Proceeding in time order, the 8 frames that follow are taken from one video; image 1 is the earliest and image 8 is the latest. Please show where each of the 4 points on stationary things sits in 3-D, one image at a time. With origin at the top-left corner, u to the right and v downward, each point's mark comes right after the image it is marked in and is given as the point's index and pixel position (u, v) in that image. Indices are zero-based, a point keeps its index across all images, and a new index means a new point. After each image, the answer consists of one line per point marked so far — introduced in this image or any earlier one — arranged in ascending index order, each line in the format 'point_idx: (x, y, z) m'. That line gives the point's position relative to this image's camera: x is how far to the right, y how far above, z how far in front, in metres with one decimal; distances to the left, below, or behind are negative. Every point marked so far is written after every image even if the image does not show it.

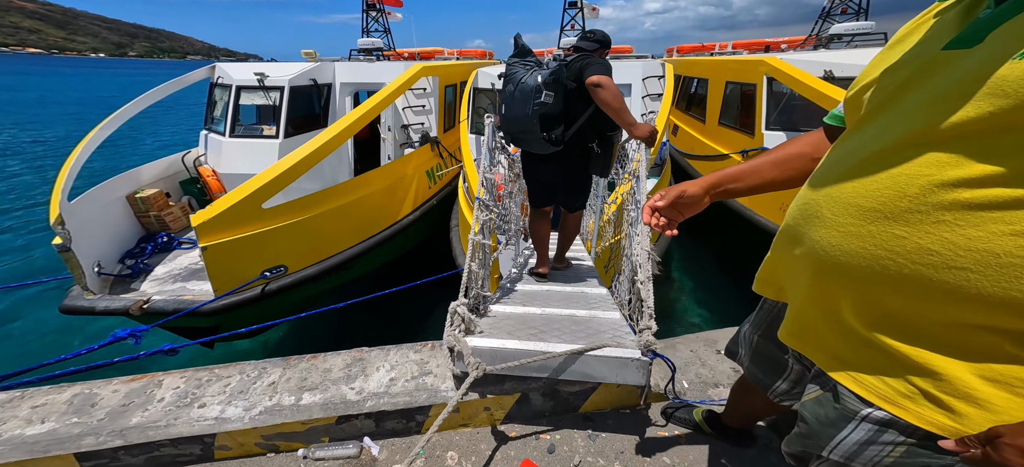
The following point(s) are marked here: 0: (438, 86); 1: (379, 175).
0: (-1.2, +2.5, +6.7) m
1: (-1.9, +0.7, +5.3) m
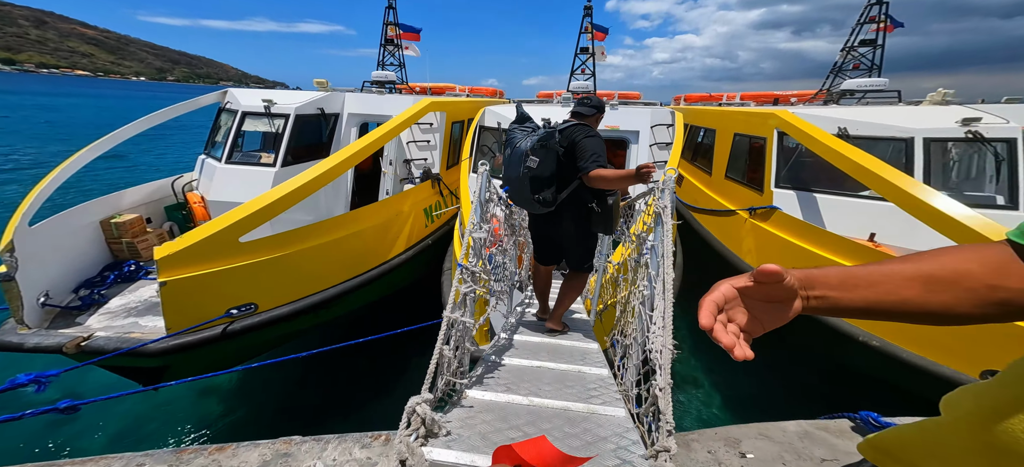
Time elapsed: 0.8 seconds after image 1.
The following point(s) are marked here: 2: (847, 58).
0: (-1.1, +1.8, +6.6) m
1: (-1.9, +0.2, +5.1) m
2: (+5.9, +3.0, +6.9) m
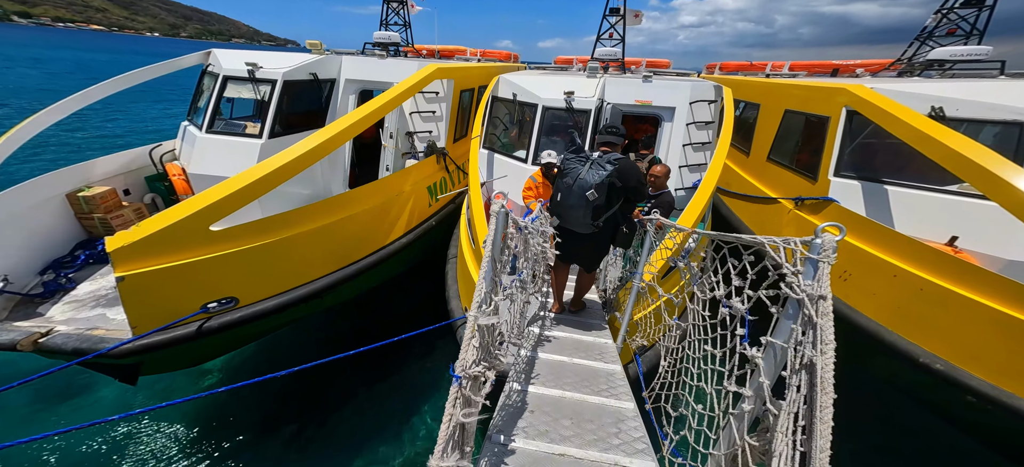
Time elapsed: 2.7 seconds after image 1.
0: (-0.9, +2.1, +5.9) m
1: (-1.8, +0.4, +4.5) m
2: (+6.2, +3.1, +5.9) m
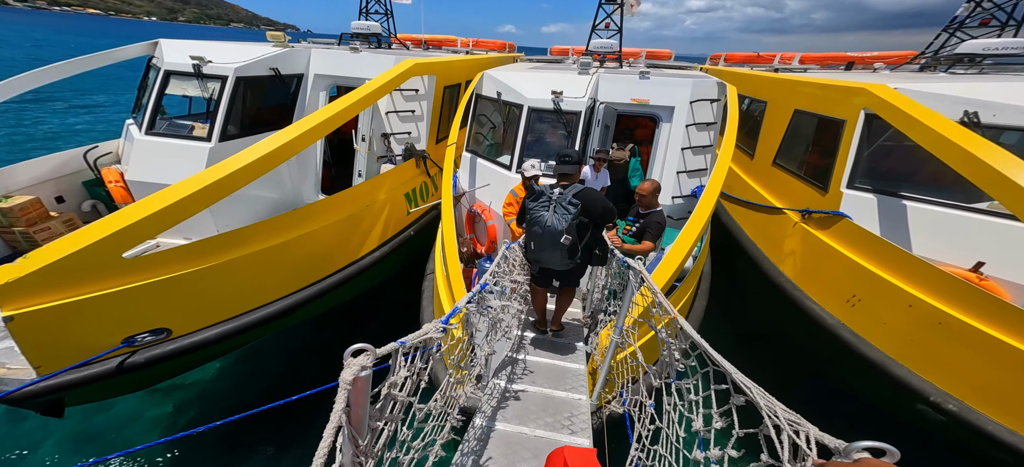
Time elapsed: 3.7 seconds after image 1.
0: (-1.0, +2.0, +5.5) m
1: (-2.0, +0.2, +4.1) m
2: (+6.0, +2.9, +5.4) m
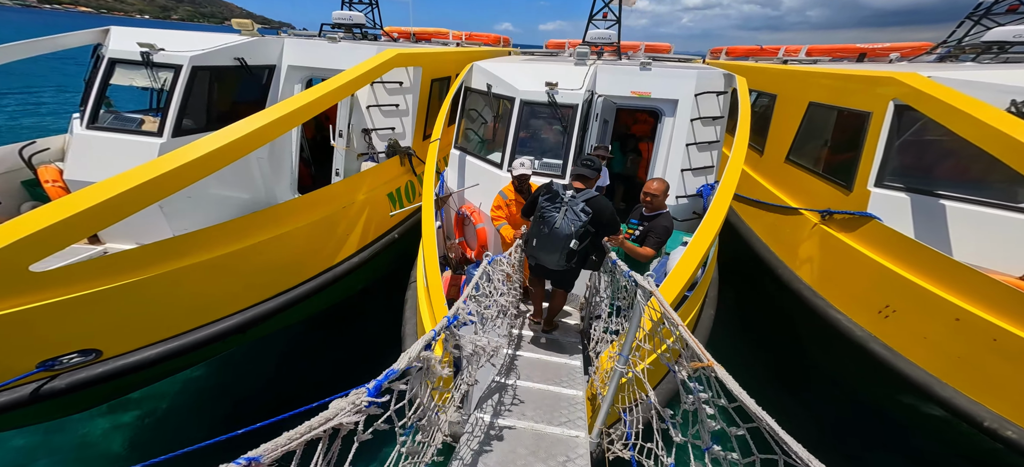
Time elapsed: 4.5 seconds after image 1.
0: (-1.2, +1.9, +5.1) m
1: (-2.1, +0.2, +3.8) m
2: (+5.9, +2.9, +5.0) m
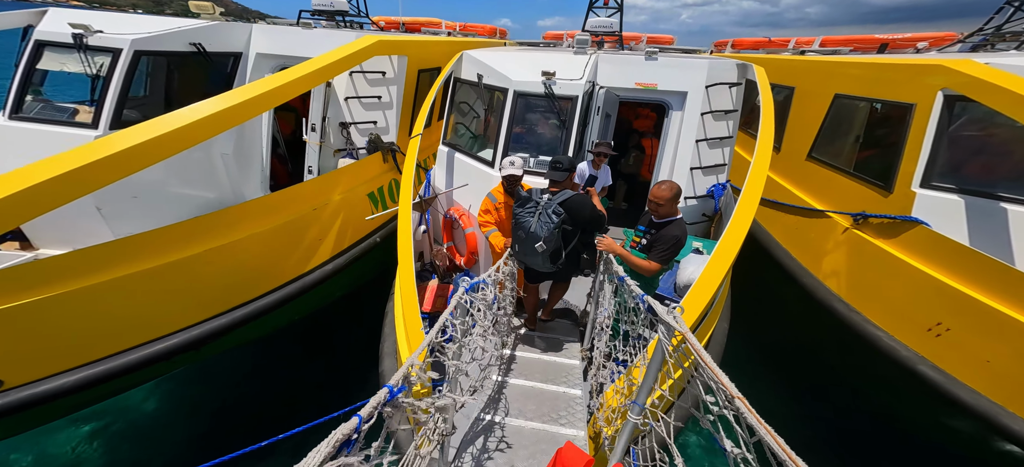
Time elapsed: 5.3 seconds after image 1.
0: (-1.2, +1.9, +4.7) m
1: (-2.2, +0.1, +3.3) m
2: (+5.8, +2.9, +4.6) m
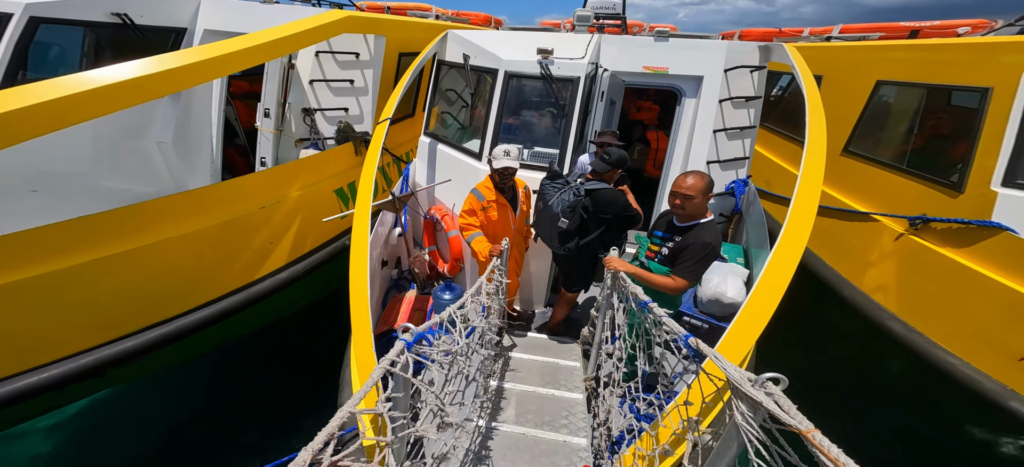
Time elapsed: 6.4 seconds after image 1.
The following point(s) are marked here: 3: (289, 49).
0: (-1.3, +1.9, +4.1) m
1: (-2.2, +0.1, +2.7) m
2: (+5.8, +2.8, +4.1) m
3: (-1.7, +1.4, +3.1) m
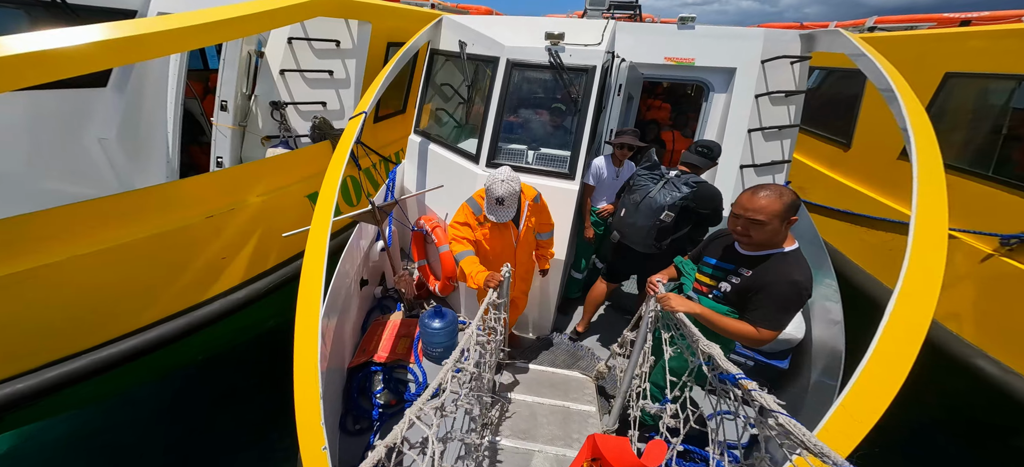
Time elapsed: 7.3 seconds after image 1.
0: (-1.3, +1.8, +3.6) m
1: (-2.2, 0.0, +2.2) m
2: (+5.8, +2.7, +3.6) m
3: (-1.7, +1.3, +2.6) m
